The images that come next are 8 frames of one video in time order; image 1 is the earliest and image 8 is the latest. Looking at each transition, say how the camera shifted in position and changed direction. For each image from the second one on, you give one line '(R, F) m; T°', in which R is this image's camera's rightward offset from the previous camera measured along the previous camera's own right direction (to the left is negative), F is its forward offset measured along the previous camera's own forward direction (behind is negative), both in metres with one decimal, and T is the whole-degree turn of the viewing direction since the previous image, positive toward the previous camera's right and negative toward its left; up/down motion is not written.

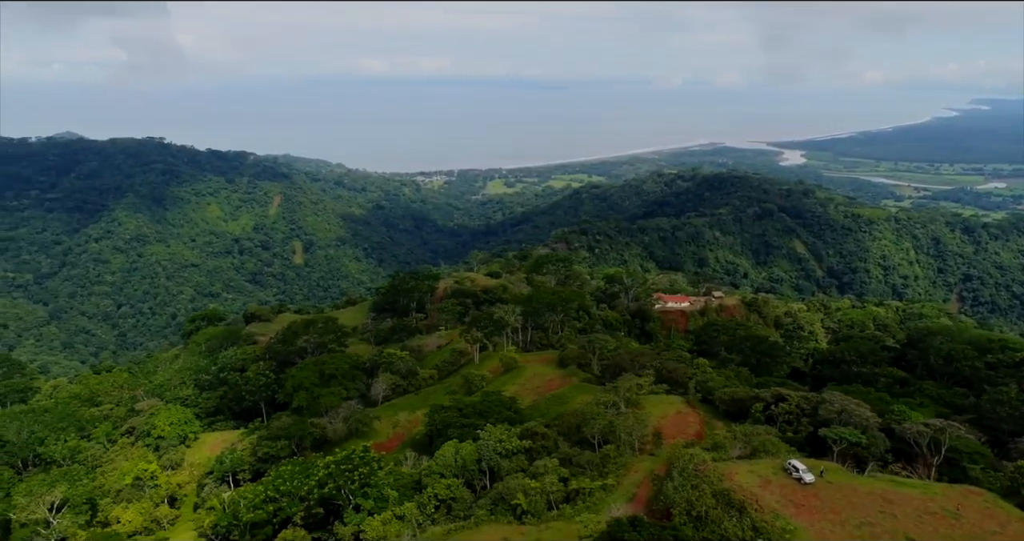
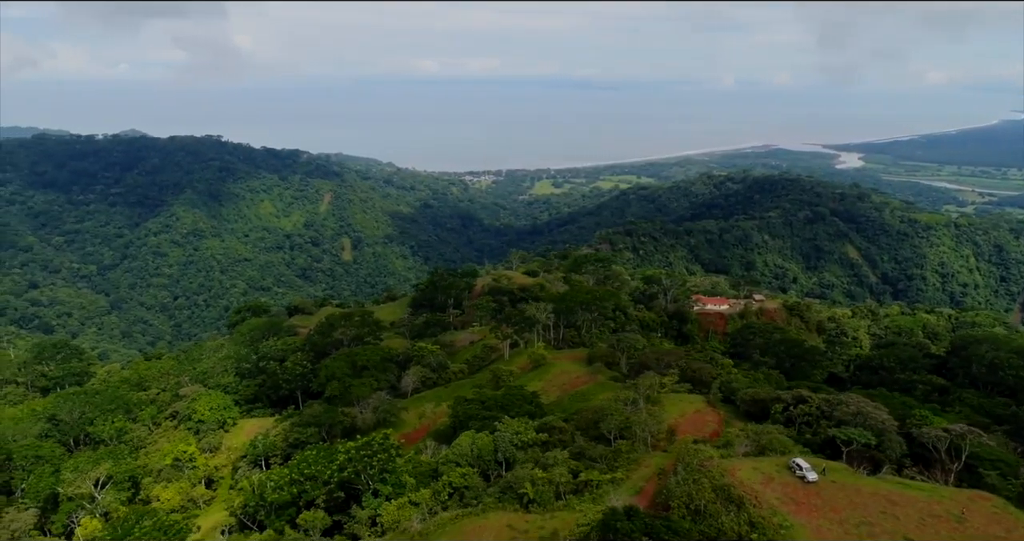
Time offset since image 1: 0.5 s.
(+0.8, -0.3) m; -4°
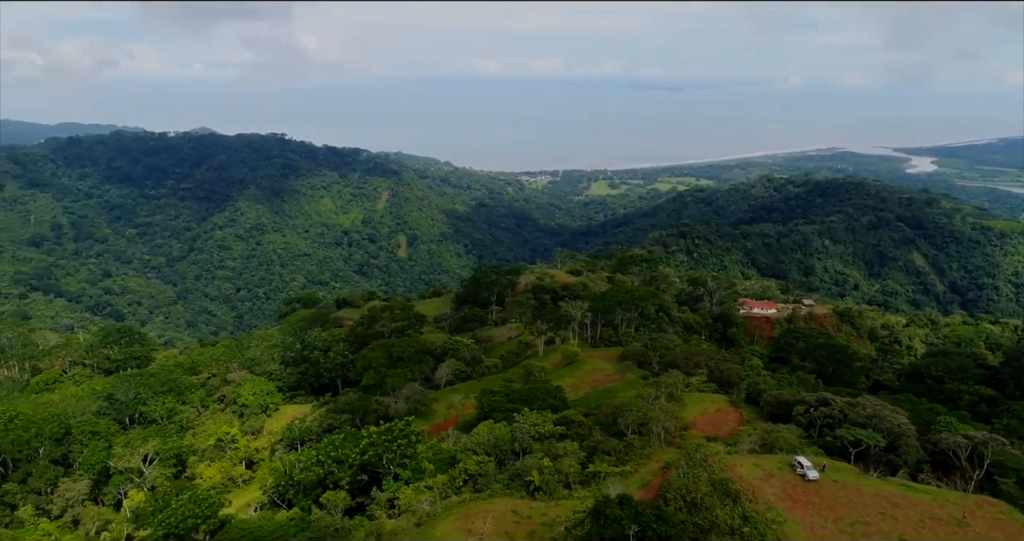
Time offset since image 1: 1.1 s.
(+1.0, -0.3) m; -4°
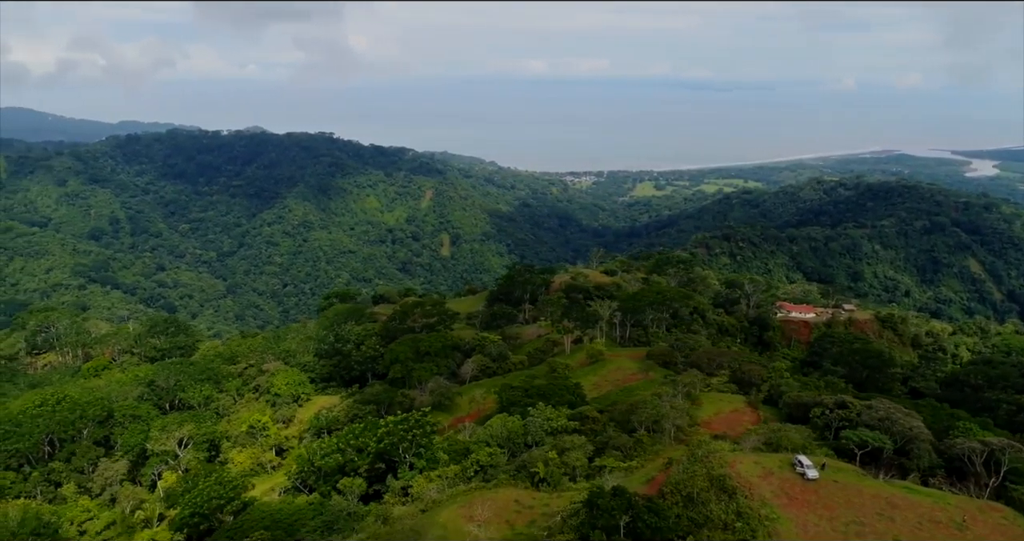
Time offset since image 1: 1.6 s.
(+0.8, -0.3) m; -3°
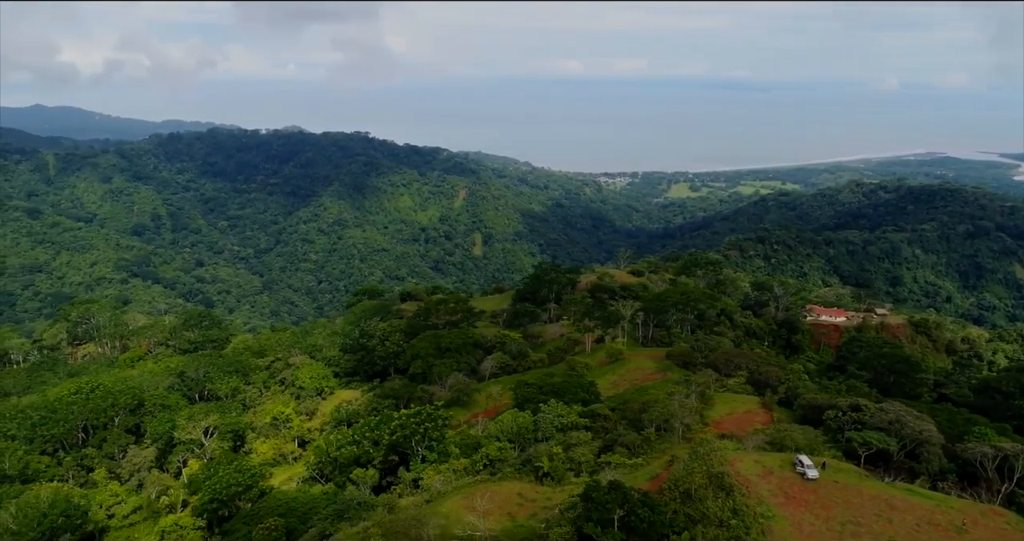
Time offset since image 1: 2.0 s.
(+0.6, -0.2) m; -2°
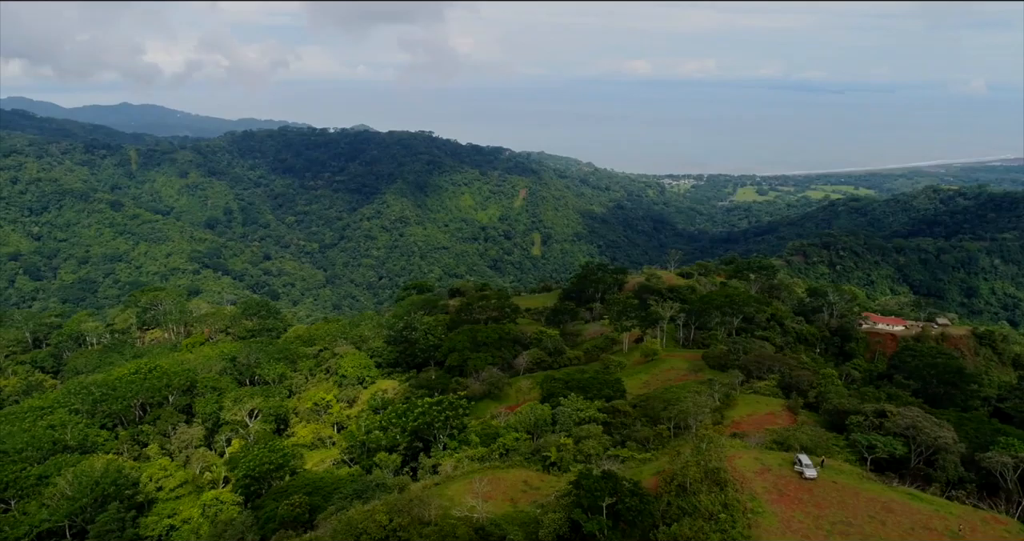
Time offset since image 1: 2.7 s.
(+1.1, -0.4) m; -4°
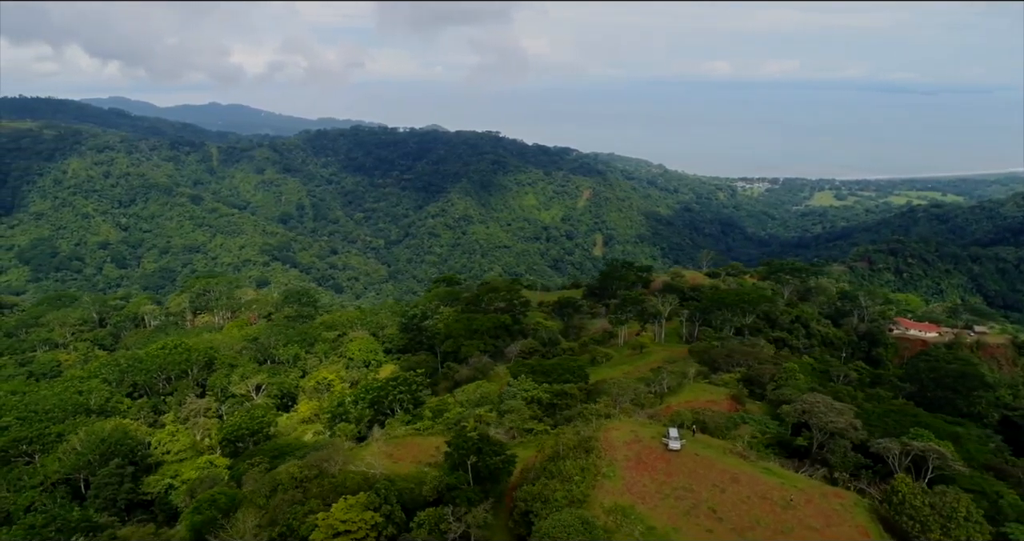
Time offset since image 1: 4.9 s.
(+3.5, -0.7) m; -3°
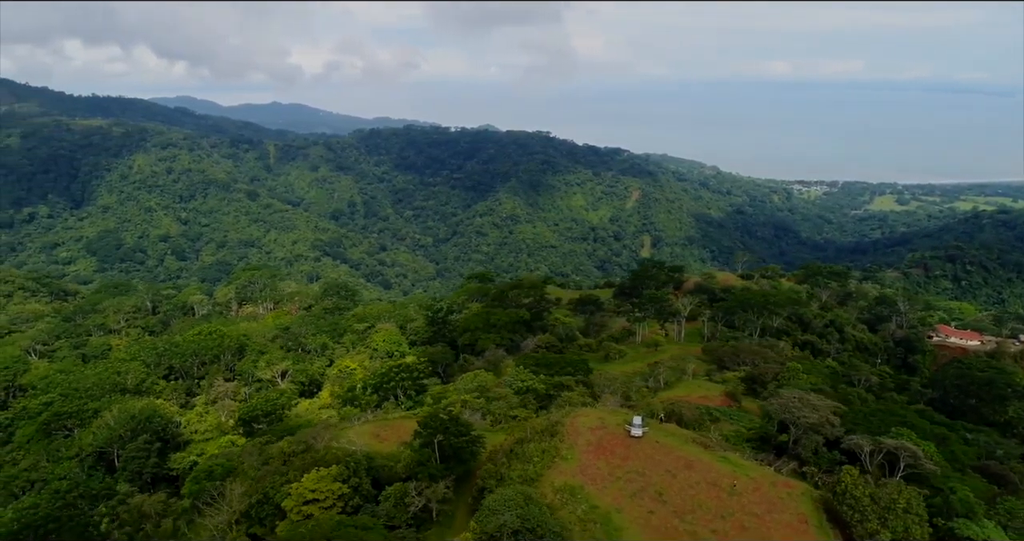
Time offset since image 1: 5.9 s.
(+1.5, -0.5) m; -3°
